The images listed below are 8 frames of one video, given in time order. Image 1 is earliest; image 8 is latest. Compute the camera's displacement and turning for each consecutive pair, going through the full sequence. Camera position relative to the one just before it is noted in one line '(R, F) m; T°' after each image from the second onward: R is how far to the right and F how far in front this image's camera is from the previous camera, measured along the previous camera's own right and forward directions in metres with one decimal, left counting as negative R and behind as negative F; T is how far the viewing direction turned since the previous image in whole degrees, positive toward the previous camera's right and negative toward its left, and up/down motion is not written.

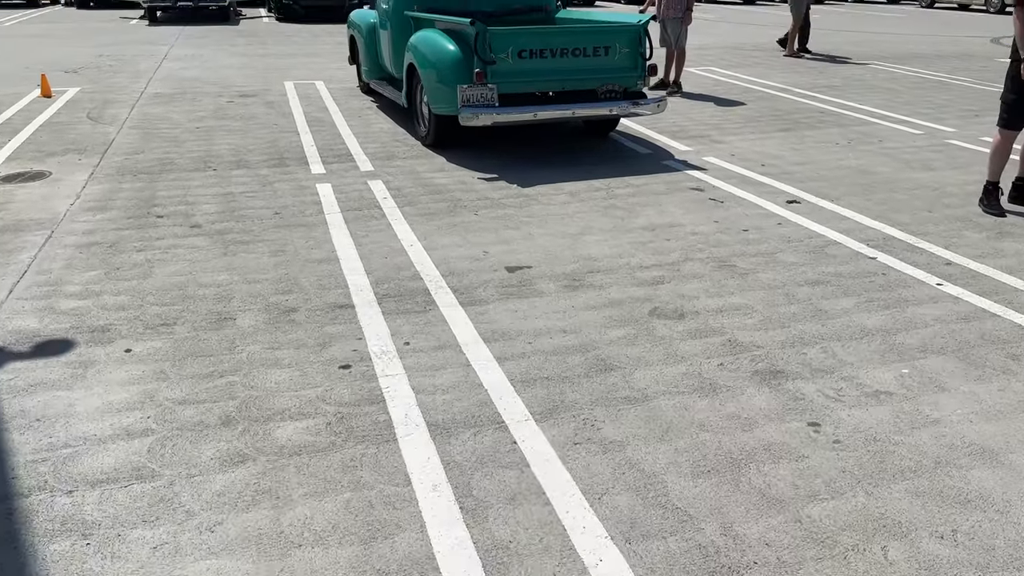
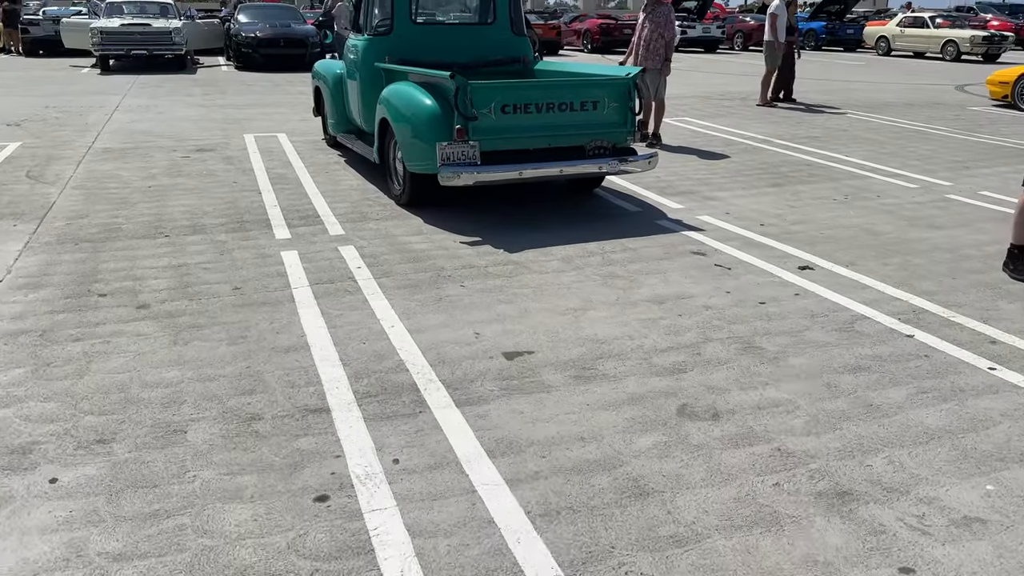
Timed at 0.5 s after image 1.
(-0.2, +0.6) m; +3°
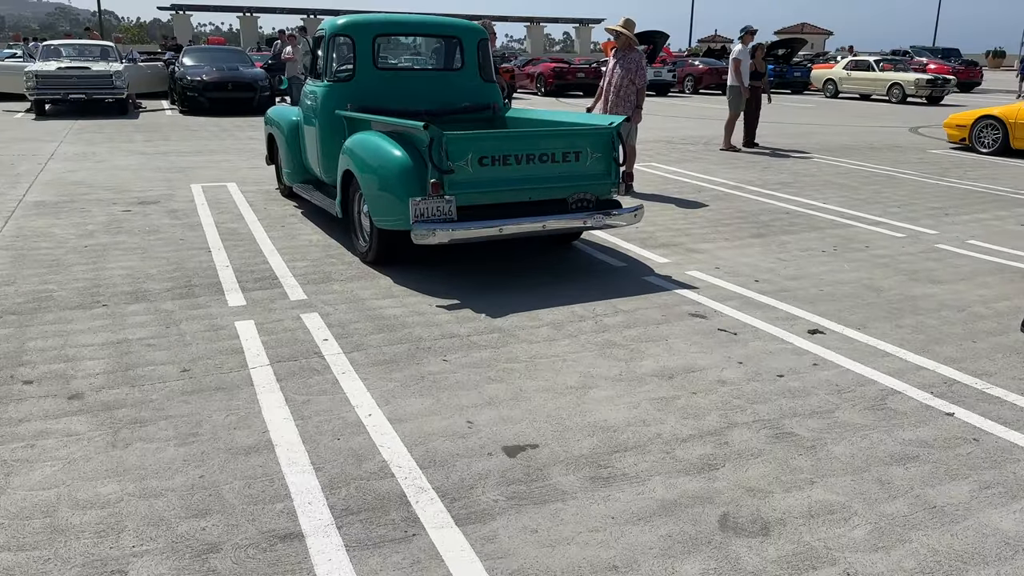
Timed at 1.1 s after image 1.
(-0.2, +0.5) m; +3°
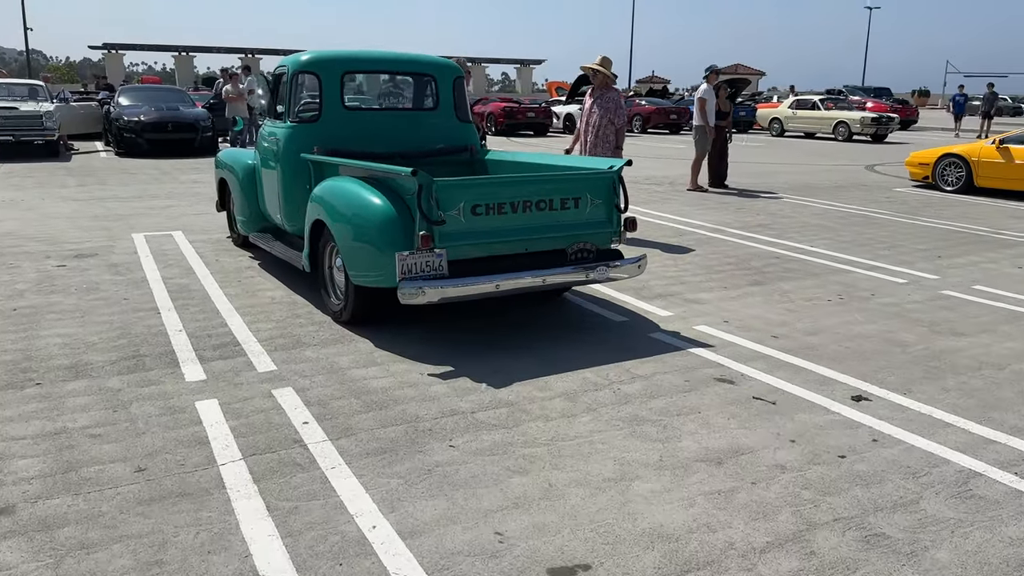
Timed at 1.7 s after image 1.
(-0.3, +0.7) m; +4°
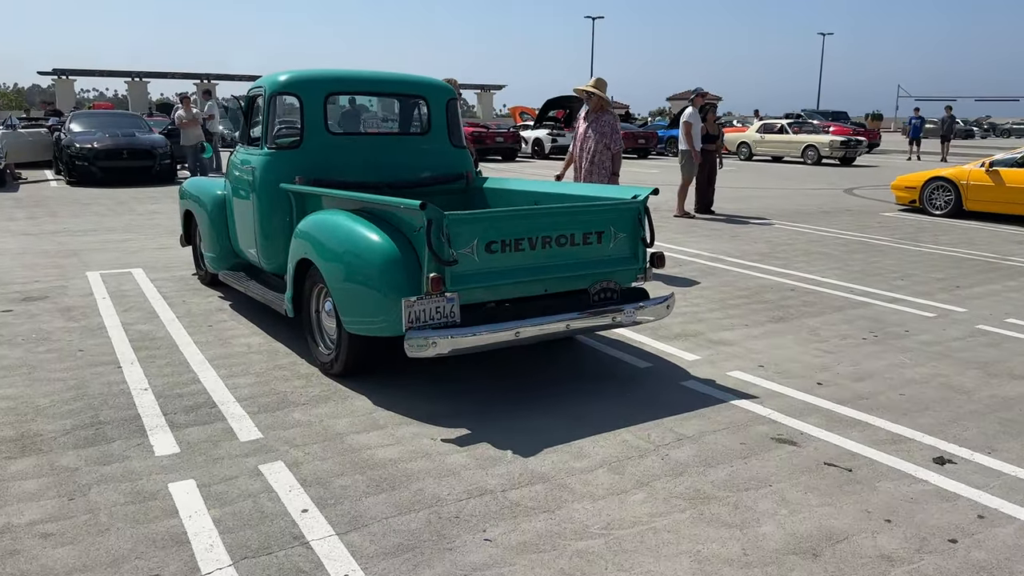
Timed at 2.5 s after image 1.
(-0.3, +0.7) m; +3°
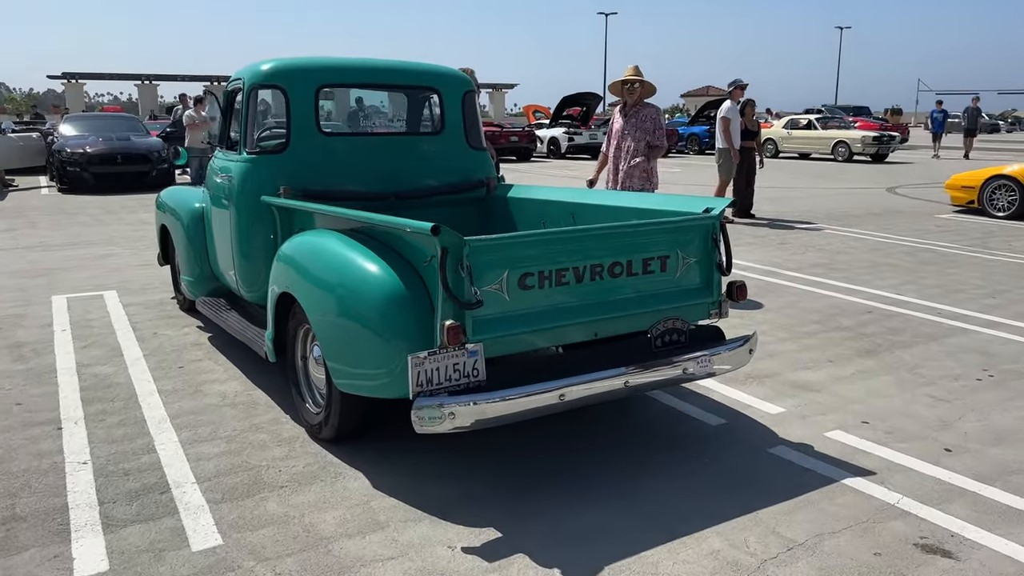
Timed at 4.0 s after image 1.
(-0.1, +1.1) m; -1°
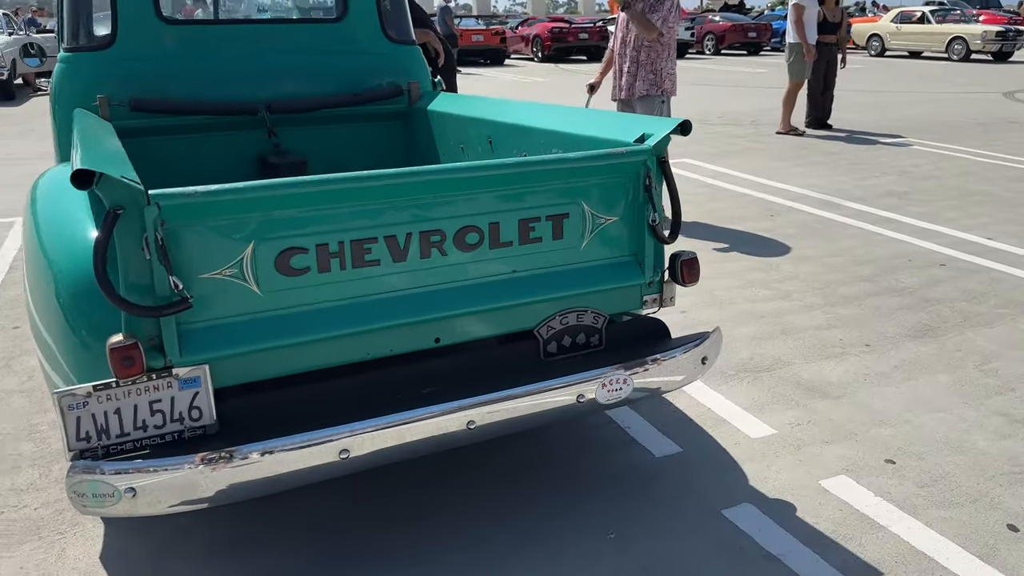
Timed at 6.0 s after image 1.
(+0.8, +1.5) m; -6°
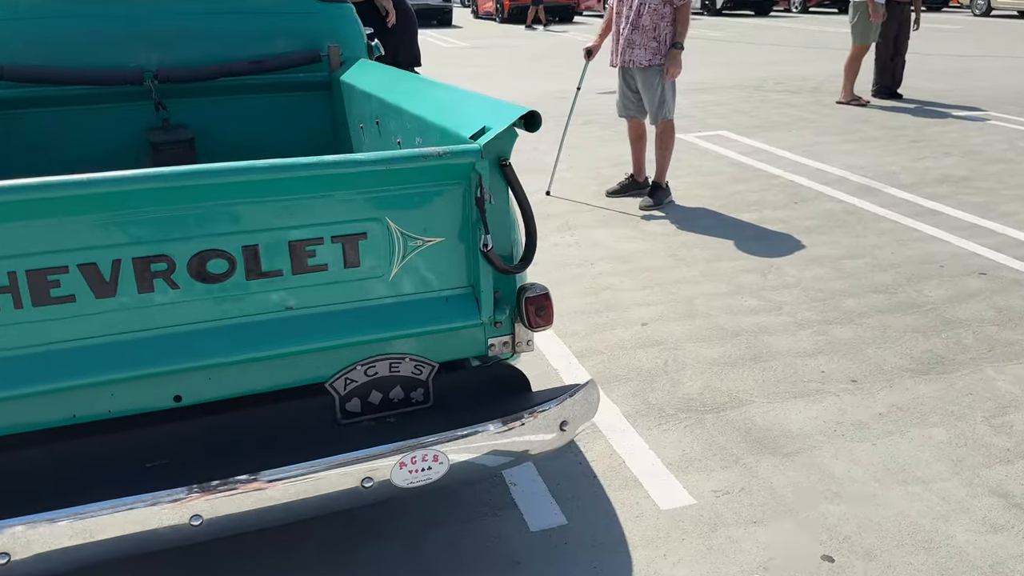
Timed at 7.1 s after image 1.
(+0.7, +0.6) m; -6°
